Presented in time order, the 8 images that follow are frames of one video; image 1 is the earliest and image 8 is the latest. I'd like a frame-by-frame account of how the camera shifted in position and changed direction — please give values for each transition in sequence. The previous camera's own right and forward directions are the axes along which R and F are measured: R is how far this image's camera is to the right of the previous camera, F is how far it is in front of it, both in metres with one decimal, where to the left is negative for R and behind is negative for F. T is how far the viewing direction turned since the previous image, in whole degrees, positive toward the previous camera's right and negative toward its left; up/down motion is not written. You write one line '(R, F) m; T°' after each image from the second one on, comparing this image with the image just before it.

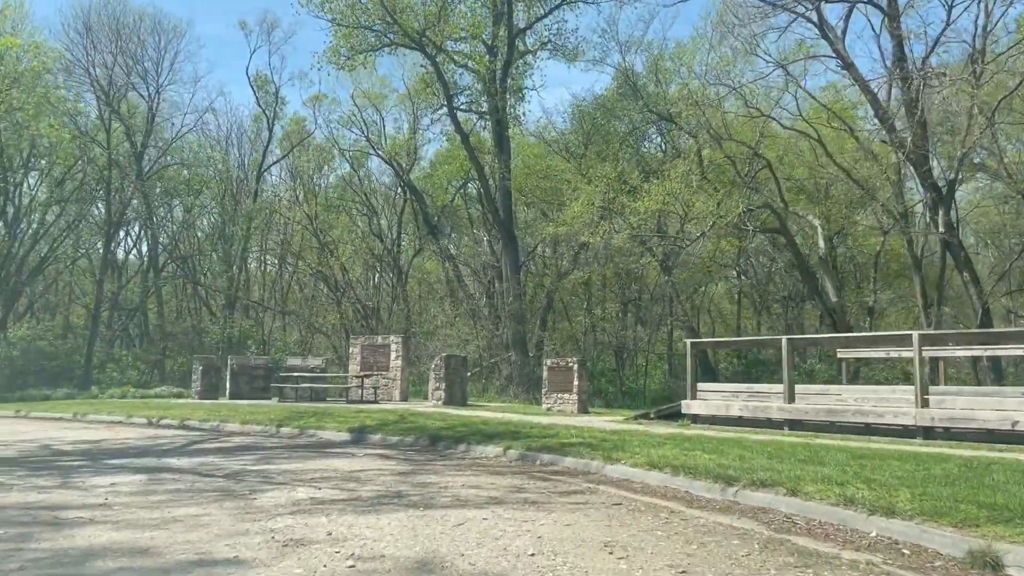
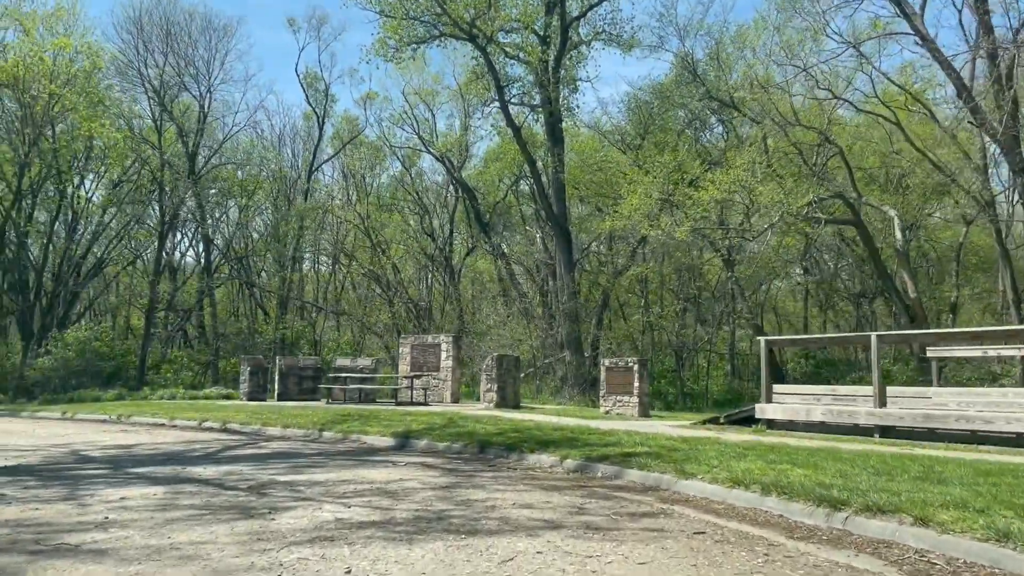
(0.0, +1.1) m; -4°
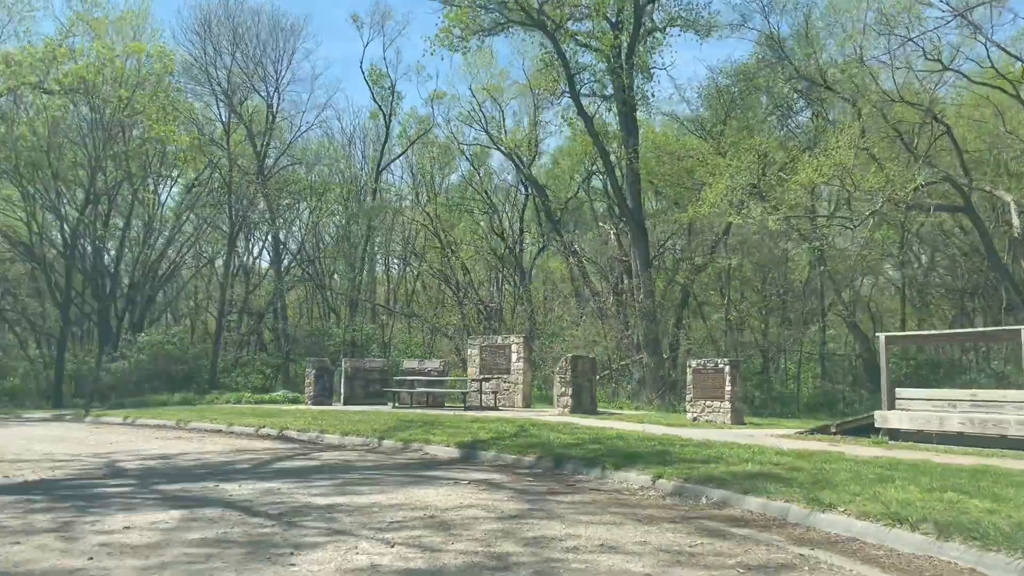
(-0.1, +1.5) m; -5°
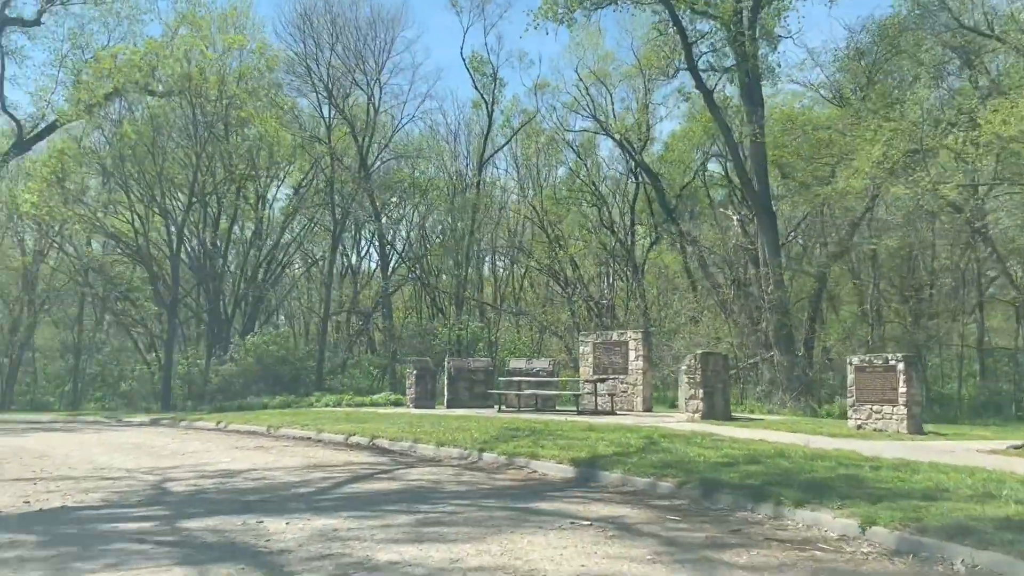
(-0.2, +2.2) m; -7°
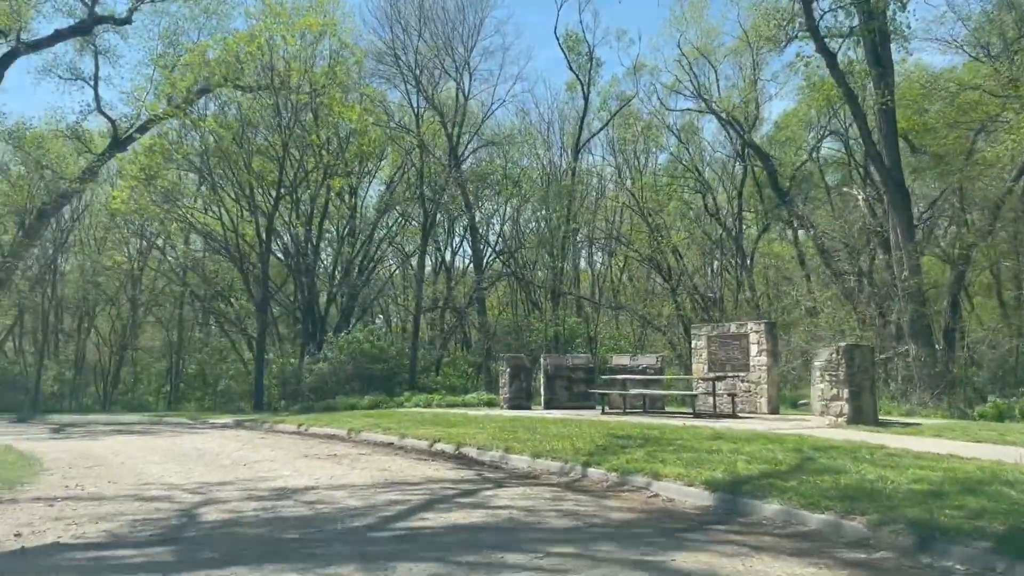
(-0.1, +2.0) m; -6°
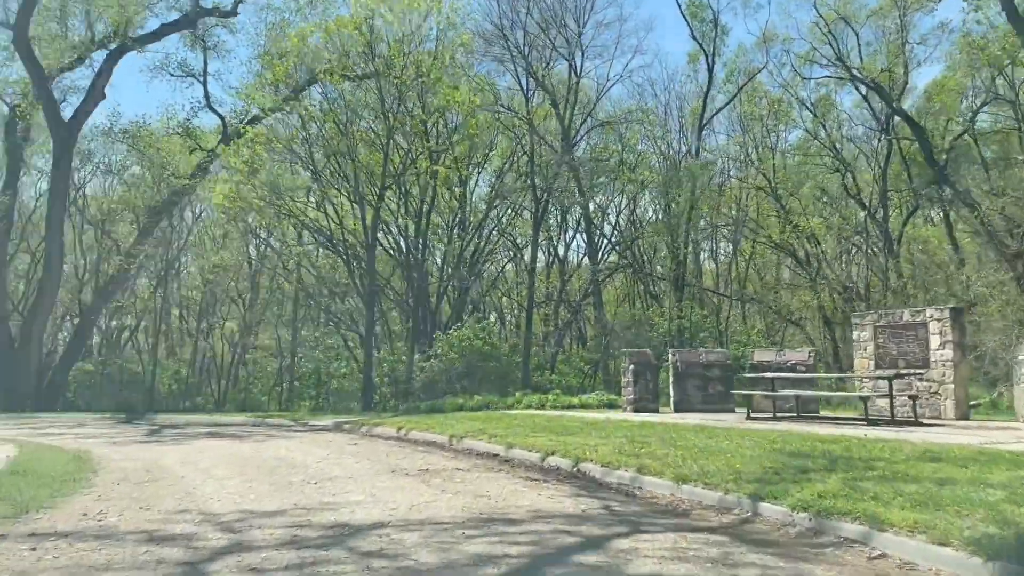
(-0.2, +2.4) m; -8°
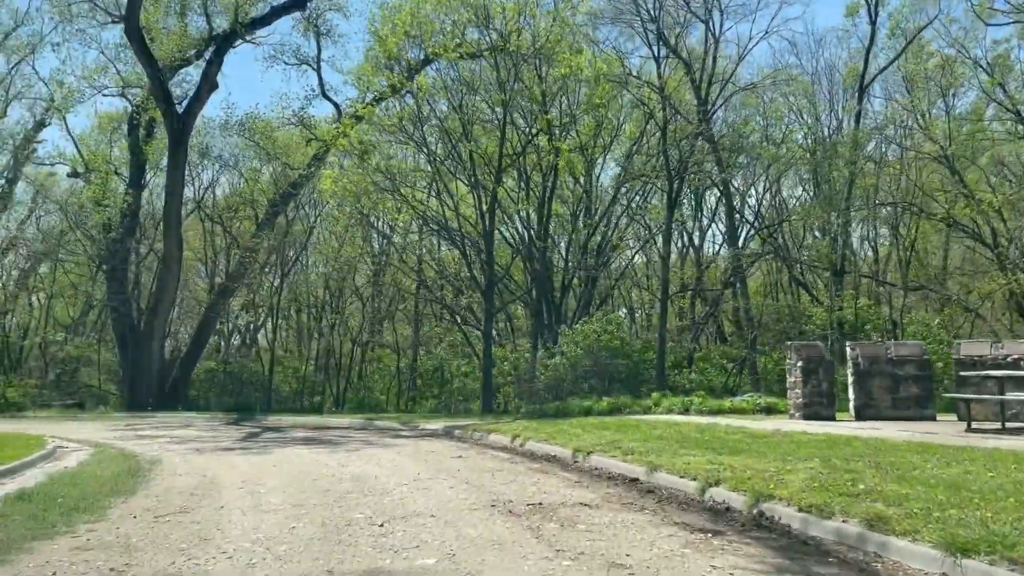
(-0.1, +2.8) m; -8°
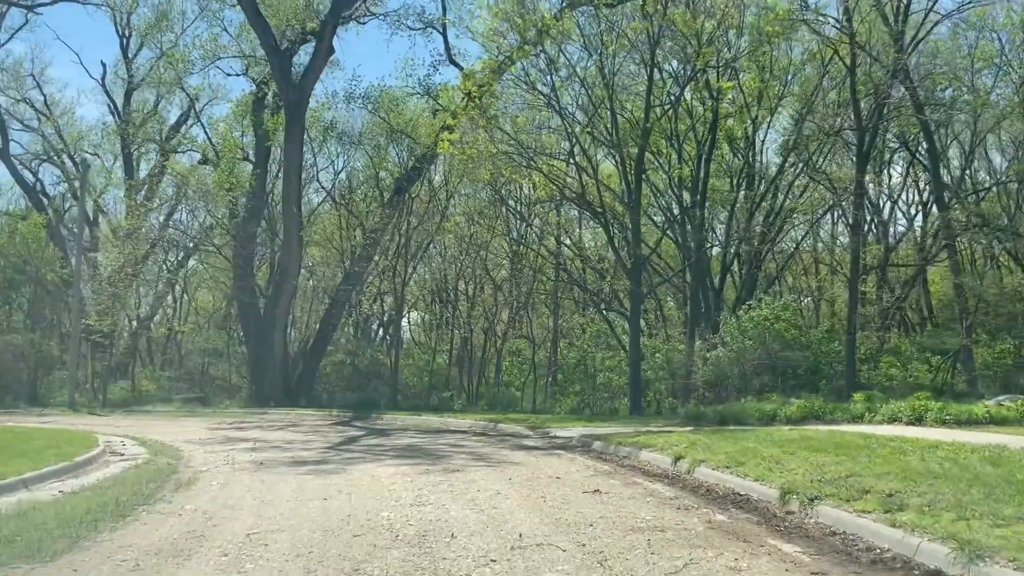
(-0.1, +4.0) m; -10°
